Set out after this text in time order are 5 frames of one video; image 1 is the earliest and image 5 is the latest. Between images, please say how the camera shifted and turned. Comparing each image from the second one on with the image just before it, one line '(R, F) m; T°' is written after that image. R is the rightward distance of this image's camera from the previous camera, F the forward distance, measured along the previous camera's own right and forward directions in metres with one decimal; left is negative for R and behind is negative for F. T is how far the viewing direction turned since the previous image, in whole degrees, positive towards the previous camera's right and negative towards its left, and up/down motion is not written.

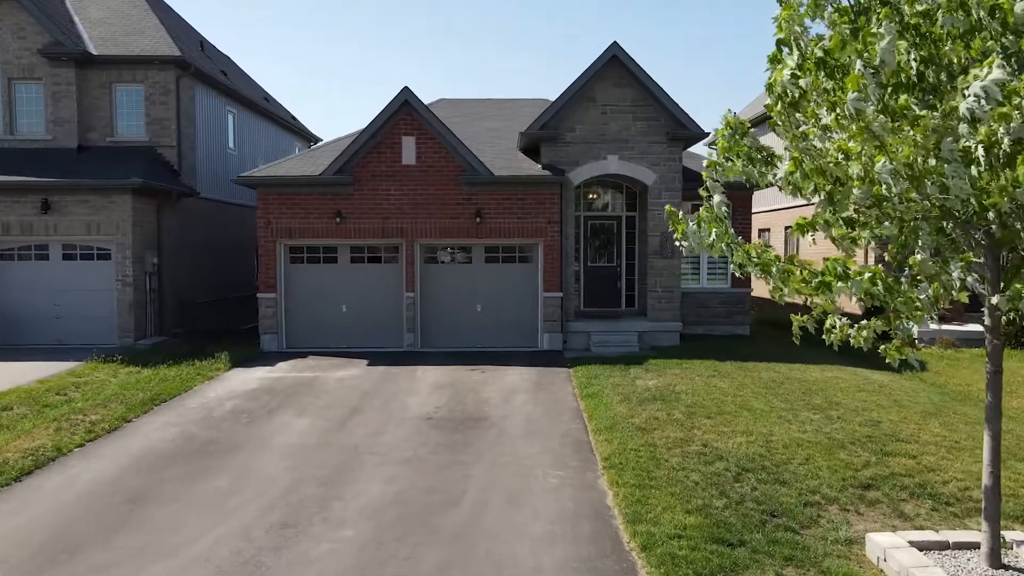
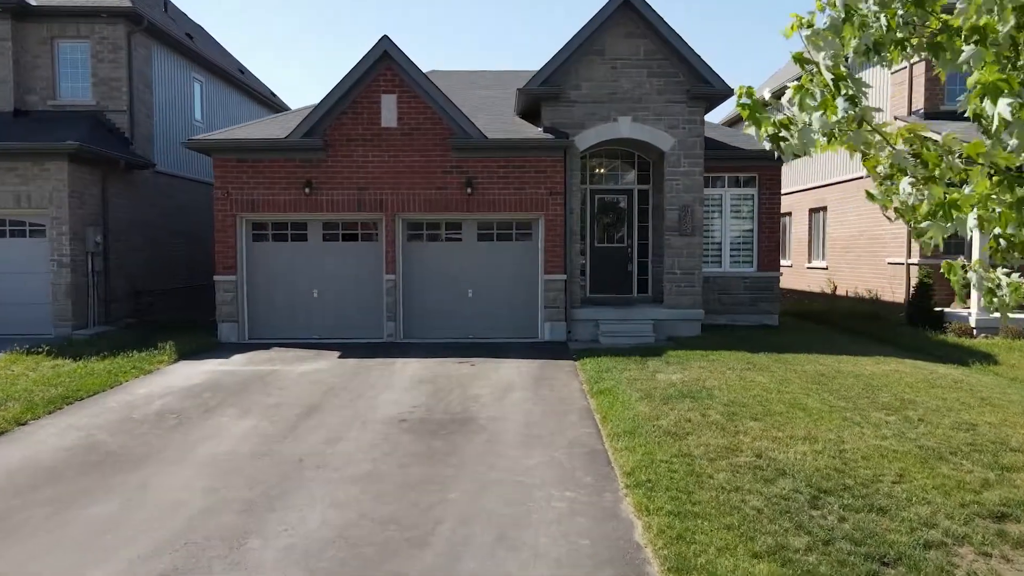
(0.0, +2.0) m; 0°
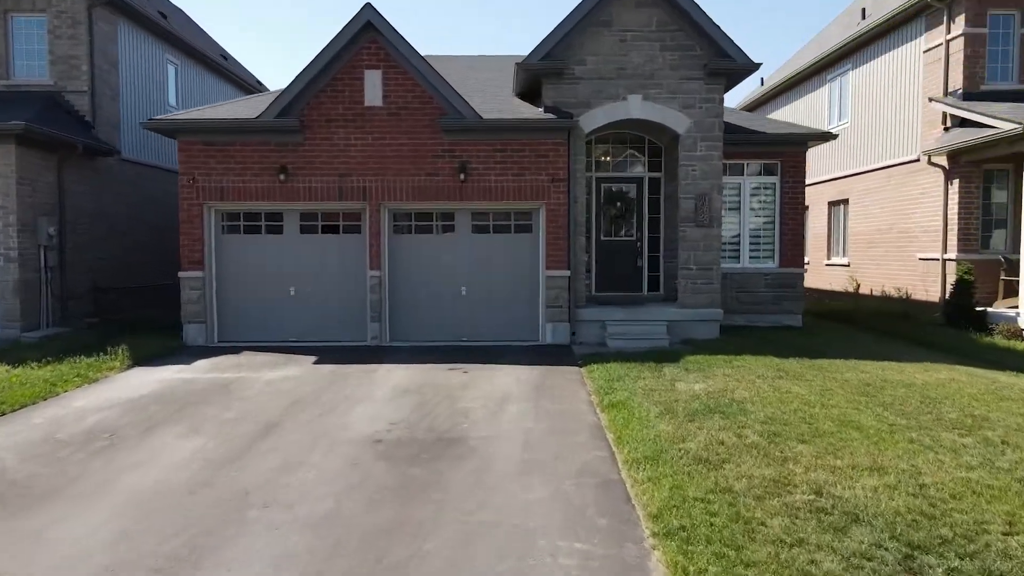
(0.0, +1.3) m; 0°
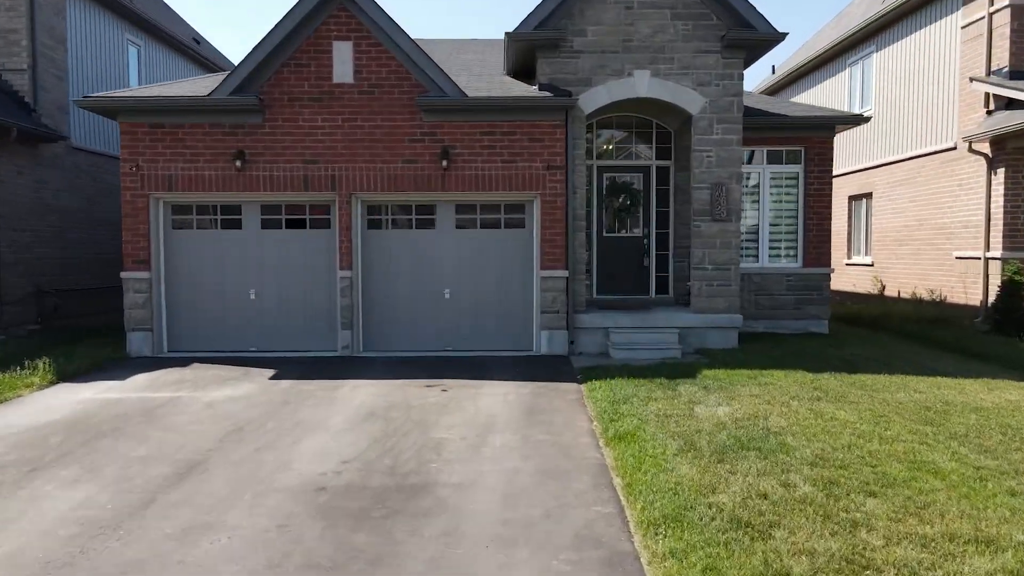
(+0.1, +1.5) m; 0°
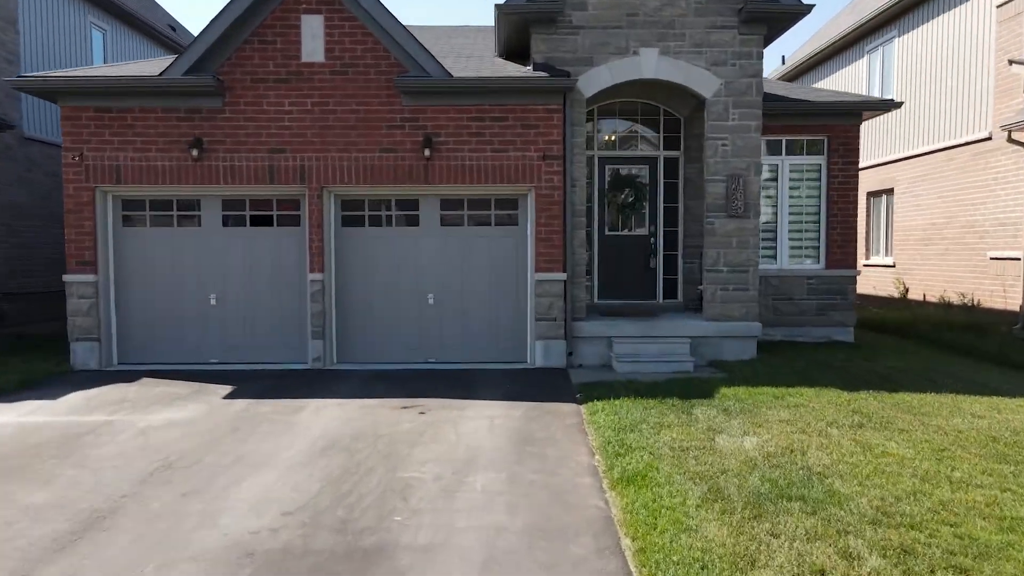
(+0.1, +1.1) m; 0°
